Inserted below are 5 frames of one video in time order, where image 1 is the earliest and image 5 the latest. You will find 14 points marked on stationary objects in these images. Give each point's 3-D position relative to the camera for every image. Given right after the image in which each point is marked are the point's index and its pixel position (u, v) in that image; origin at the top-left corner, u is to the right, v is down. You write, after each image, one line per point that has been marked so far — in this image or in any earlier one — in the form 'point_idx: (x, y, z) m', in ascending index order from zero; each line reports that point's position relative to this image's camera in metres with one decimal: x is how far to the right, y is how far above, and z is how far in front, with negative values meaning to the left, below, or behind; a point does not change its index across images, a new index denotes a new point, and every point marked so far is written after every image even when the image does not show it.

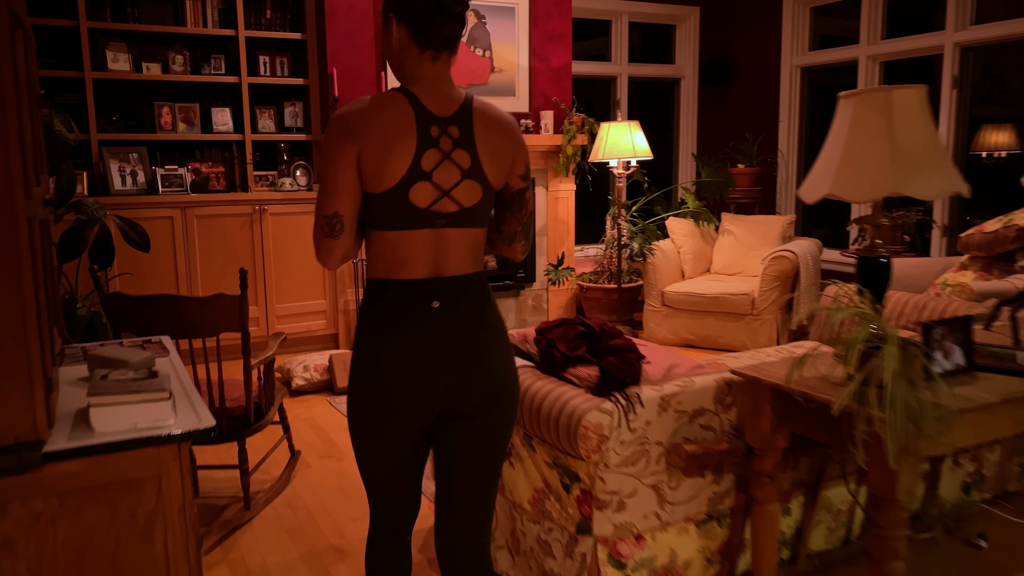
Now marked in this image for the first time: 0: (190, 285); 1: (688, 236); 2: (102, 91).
0: (-1.9, 0.0, +4.8) m
1: (+1.2, +0.4, +5.4) m
2: (-2.5, +1.2, +4.8) m
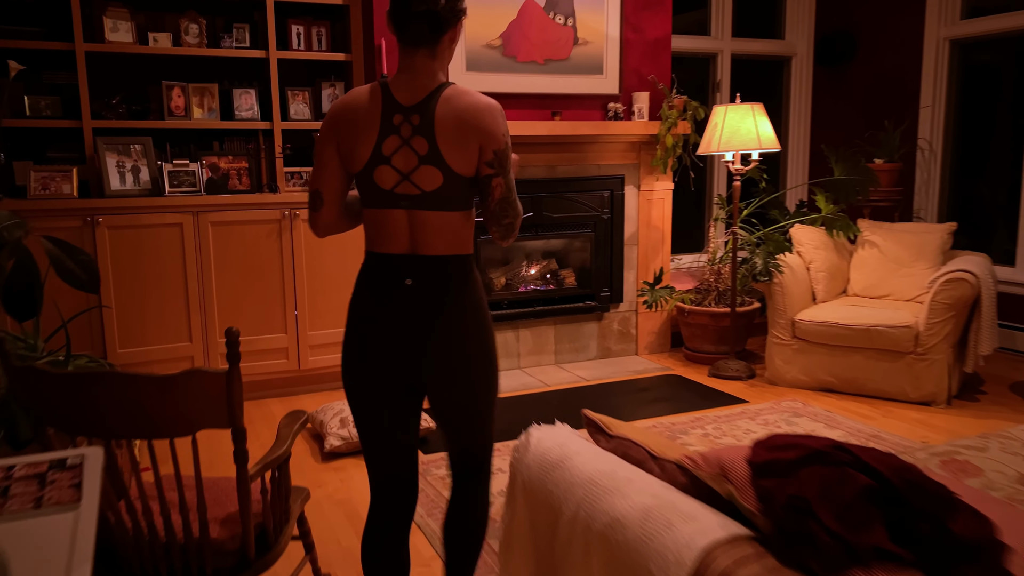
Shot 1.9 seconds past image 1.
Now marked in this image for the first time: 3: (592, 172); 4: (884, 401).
0: (-1.5, -0.1, +3.8) m
1: (+1.7, +0.2, +4.3) m
2: (-2.0, +1.1, +3.9) m
3: (+0.5, +0.7, +4.5) m
4: (+1.8, -0.6, +3.9) m
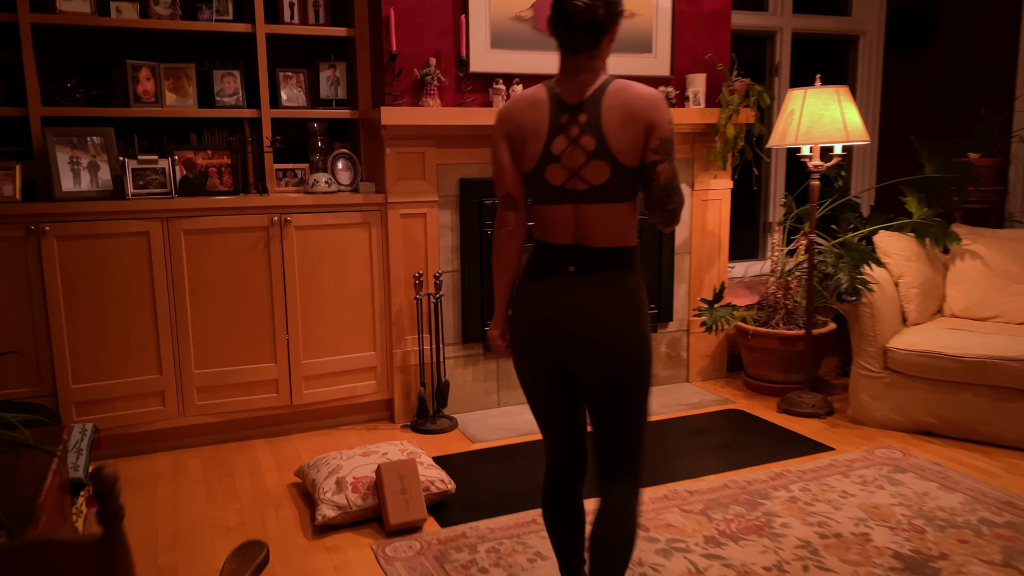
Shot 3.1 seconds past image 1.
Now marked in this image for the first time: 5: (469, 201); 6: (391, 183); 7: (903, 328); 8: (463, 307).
0: (-1.3, -0.2, +3.2) m
1: (+1.8, +0.1, +3.6) m
2: (-1.9, +1.0, +3.3) m
3: (+0.6, +0.6, +3.8) m
4: (+2.0, -0.6, +3.2) m
5: (-0.2, +0.4, +3.5) m
6: (-0.5, +0.5, +3.4) m
7: (+1.8, -0.2, +3.5) m
8: (-0.2, -0.1, +3.6) m
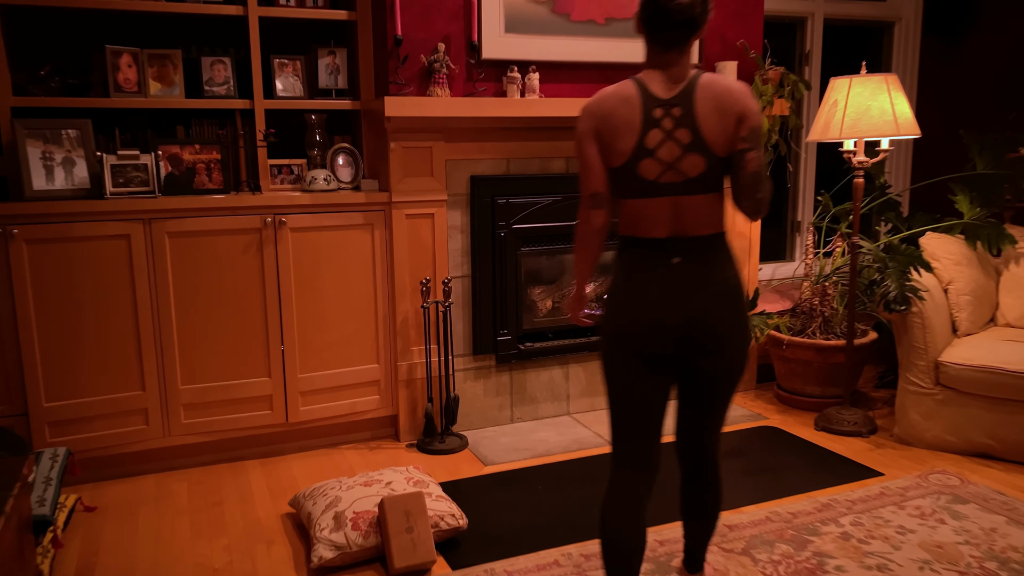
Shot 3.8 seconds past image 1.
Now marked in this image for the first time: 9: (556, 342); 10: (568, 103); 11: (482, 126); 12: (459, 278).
0: (-1.3, -0.2, +2.9) m
1: (+1.9, +0.1, +3.3) m
2: (-1.8, +1.0, +3.0) m
3: (+0.7, +0.6, +3.5) m
4: (+2.0, -0.7, +2.9) m
5: (-0.1, +0.4, +3.3) m
6: (-0.5, +0.4, +3.1) m
7: (+1.8, -0.2, +3.2) m
8: (-0.2, -0.1, +3.3) m
9: (+0.2, -0.2, +3.4) m
10: (+0.2, +0.8, +3.2) m
11: (-0.1, +0.7, +3.2) m
12: (-0.2, 0.0, +3.3) m
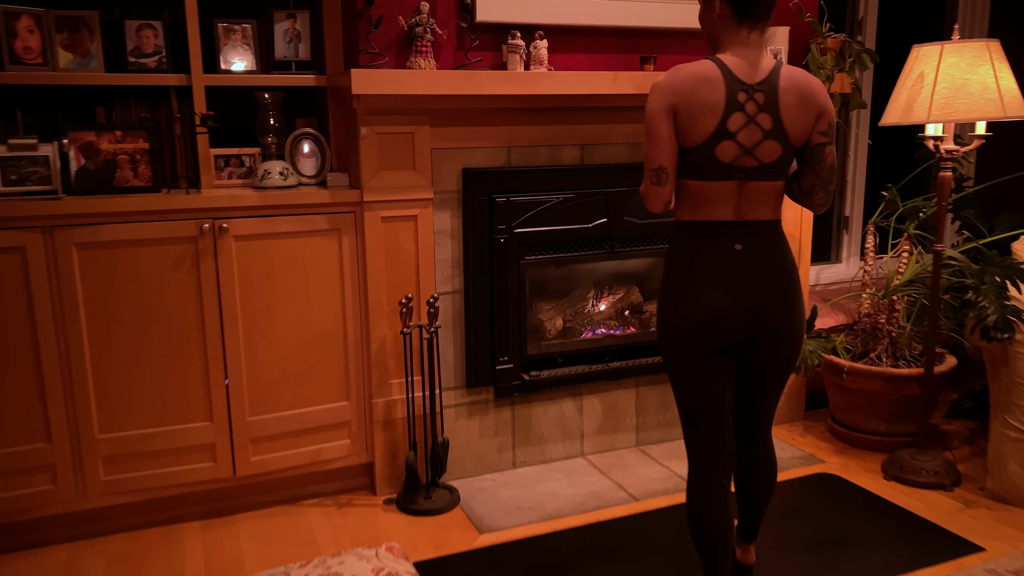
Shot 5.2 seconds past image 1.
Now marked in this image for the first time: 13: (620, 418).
0: (-1.3, -0.3, +2.3) m
1: (+1.9, 0.0, +2.7) m
2: (-1.8, +0.9, +2.3) m
3: (+0.7, +0.5, +2.9) m
4: (+2.0, -0.8, +2.3) m
5: (-0.1, +0.3, +2.6) m
6: (-0.5, +0.4, +2.5) m
7: (+1.8, -0.3, +2.6) m
8: (-0.2, -0.2, +2.7) m
9: (+0.2, -0.3, +2.8) m
10: (+0.2, +0.7, +2.6) m
11: (-0.1, +0.6, +2.6) m
12: (-0.2, 0.0, +2.7) m
13: (+0.4, -0.5, +3.0) m
